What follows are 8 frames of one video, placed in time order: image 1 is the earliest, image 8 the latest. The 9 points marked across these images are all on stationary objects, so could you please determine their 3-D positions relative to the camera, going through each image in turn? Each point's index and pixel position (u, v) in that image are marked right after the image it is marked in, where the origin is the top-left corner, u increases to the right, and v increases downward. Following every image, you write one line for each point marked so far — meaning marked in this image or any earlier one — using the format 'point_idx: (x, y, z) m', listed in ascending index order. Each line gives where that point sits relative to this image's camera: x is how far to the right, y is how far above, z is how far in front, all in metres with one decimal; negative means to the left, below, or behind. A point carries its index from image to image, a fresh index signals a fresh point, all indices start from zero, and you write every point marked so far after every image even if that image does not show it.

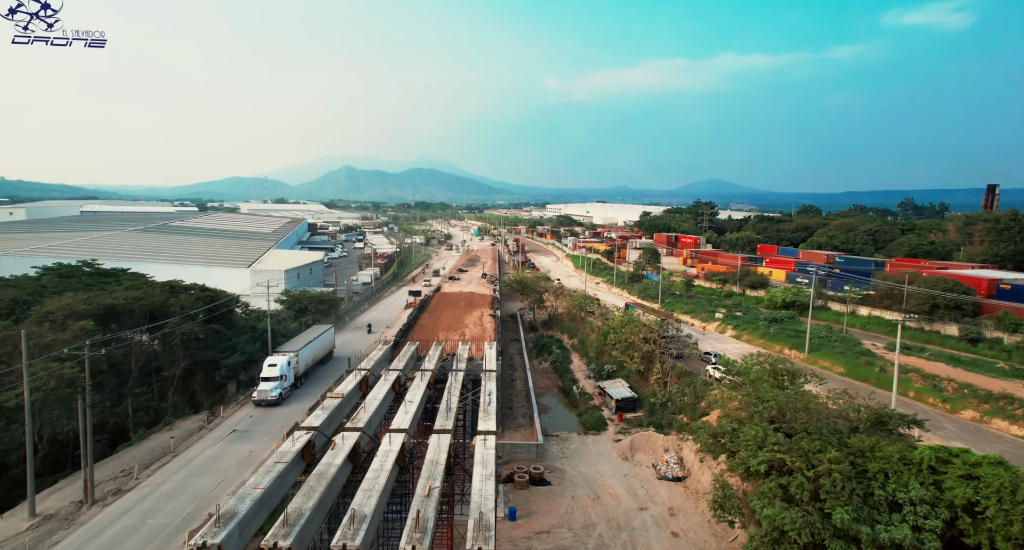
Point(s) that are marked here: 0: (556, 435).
0: (+1.8, -6.4, +20.0) m
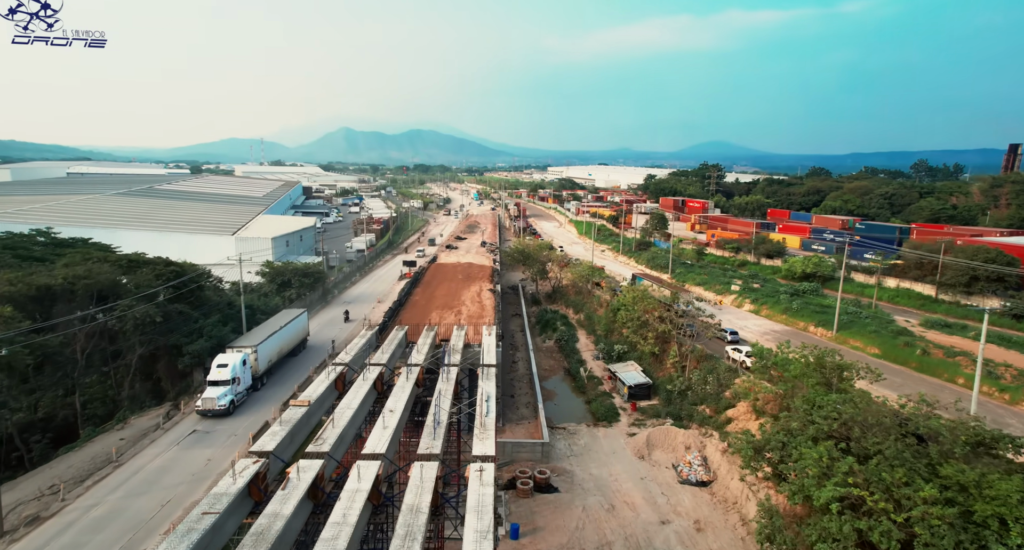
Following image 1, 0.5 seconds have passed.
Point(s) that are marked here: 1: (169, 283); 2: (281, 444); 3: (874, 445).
0: (+1.8, -5.5, +18.0) m
1: (-12.8, -0.3, +18.7) m
2: (-4.1, -3.0, +8.9) m
3: (+6.3, -3.0, +8.8) m
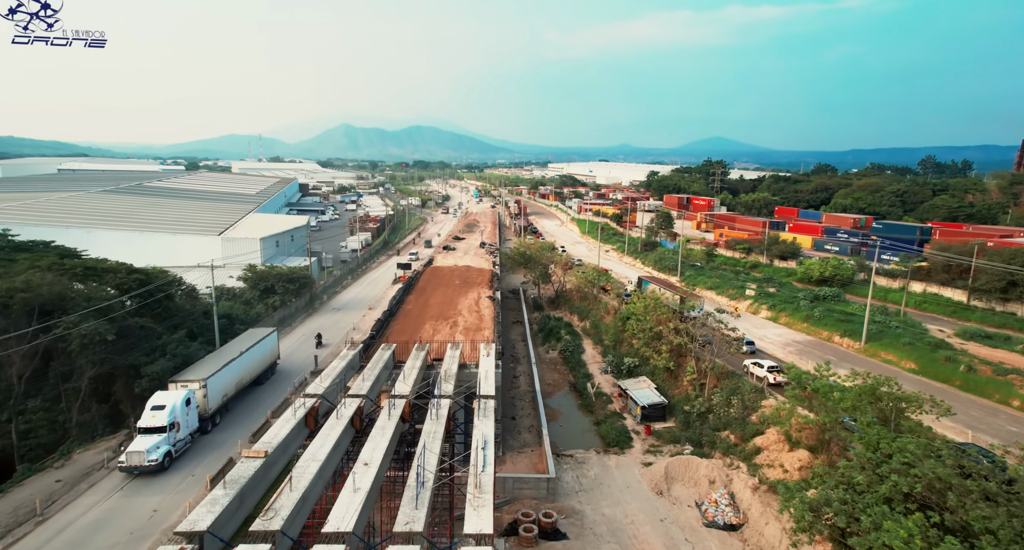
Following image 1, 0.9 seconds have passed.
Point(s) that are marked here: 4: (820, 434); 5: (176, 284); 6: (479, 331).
0: (+1.9, -5.8, +16.2) m
1: (-12.7, -0.6, +16.8) m
2: (-4.1, -3.4, +7.0) m
3: (+6.4, -3.4, +6.9) m
4: (+8.1, -4.2, +13.2) m
5: (-12.8, -0.3, +19.3) m
6: (-1.3, -2.1, +18.8) m
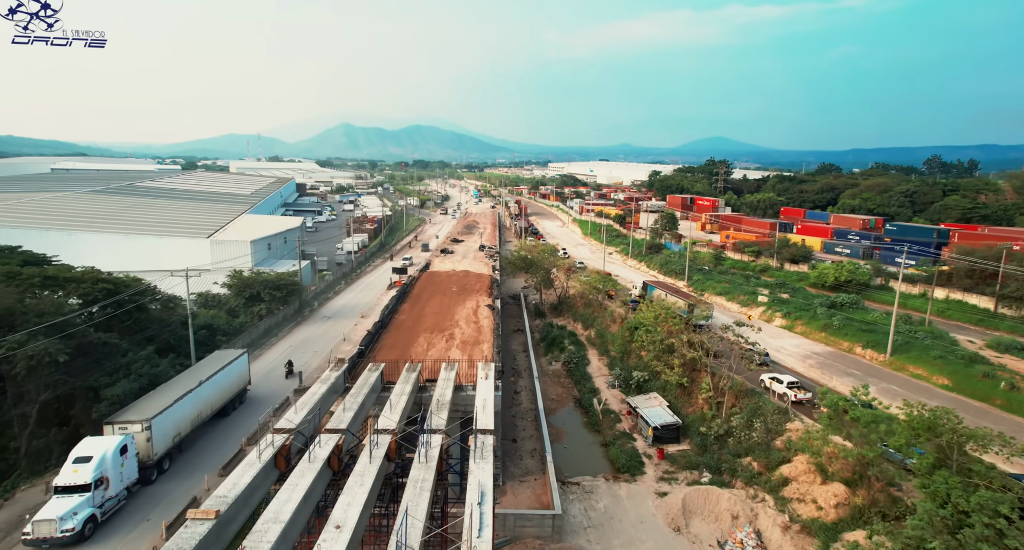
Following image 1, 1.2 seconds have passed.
0: (+1.9, -6.1, +14.7) m
1: (-12.7, -0.9, +15.4) m
2: (-4.0, -3.7, +5.6) m
3: (+6.4, -3.7, +5.5) m
4: (+8.1, -4.5, +11.8) m
5: (-12.8, -0.6, +17.8) m
6: (-1.2, -2.5, +17.4) m
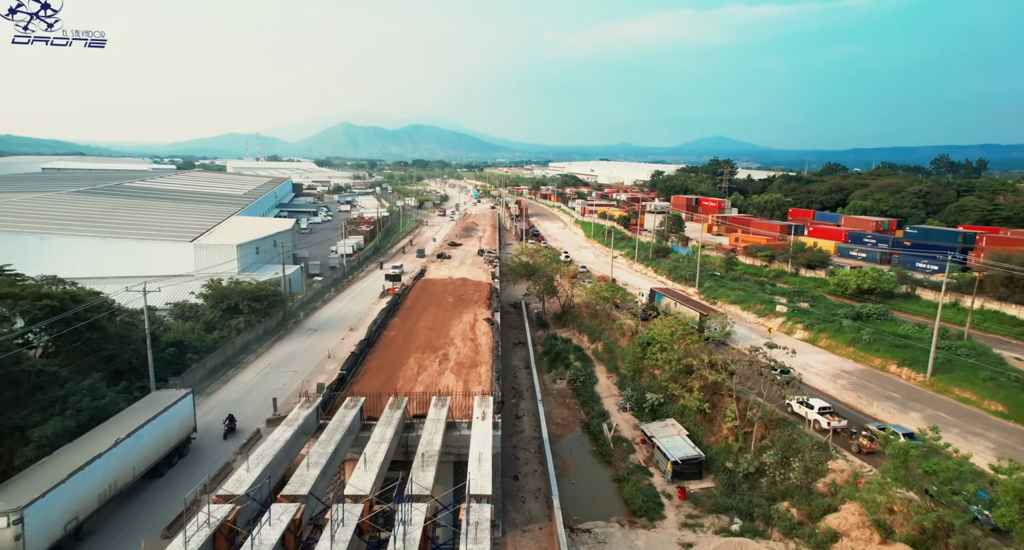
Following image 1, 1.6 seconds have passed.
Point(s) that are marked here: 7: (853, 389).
0: (+1.9, -6.6, +12.8) m
1: (-12.7, -1.4, +13.5) m
2: (-4.0, -4.1, +3.7) m
3: (+6.4, -4.1, +3.5) m
4: (+8.2, -4.9, +9.9) m
5: (-12.8, -1.1, +15.9) m
6: (-1.2, -2.9, +15.5) m
7: (+12.0, -4.1, +17.8) m
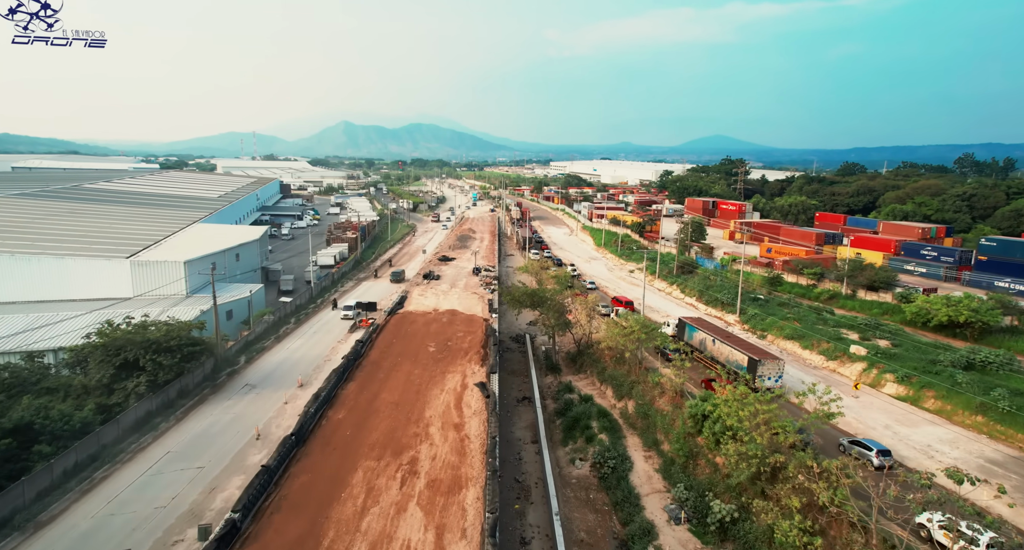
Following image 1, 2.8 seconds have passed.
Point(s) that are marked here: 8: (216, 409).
0: (+2.0, -7.9, +7.0) m
1: (-12.6, -2.7, +7.7) m
2: (-3.9, -5.5, -2.1) m
3: (+6.5, -5.5, -2.3) m
4: (+8.3, -6.3, +4.1) m
5: (-12.7, -2.4, +10.1) m
6: (-1.1, -4.2, +9.7) m
7: (+12.1, -5.4, +12.0) m
8: (-9.5, -4.2, +16.1) m
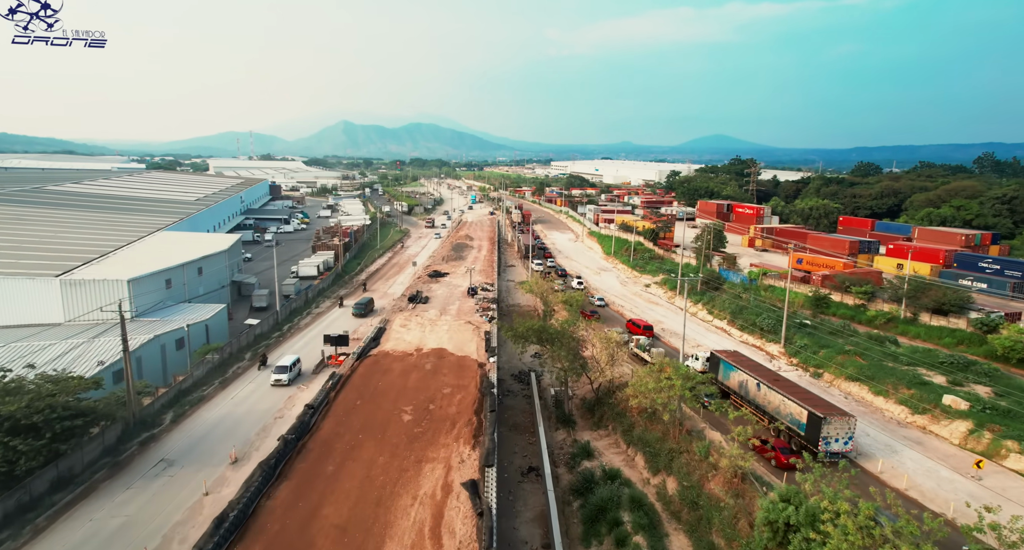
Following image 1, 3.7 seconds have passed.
0: (+2.1, -9.0, +2.6) m
1: (-12.5, -3.7, +3.3) m
2: (-3.8, -6.5, -6.5) m
3: (+6.6, -6.5, -6.7) m
4: (+8.3, -7.3, -0.3) m
5: (-12.6, -3.5, +5.7) m
6: (-1.0, -5.3, +5.3) m
7: (+12.2, -6.5, +7.6) m
8: (-9.4, -5.2, +11.7) m
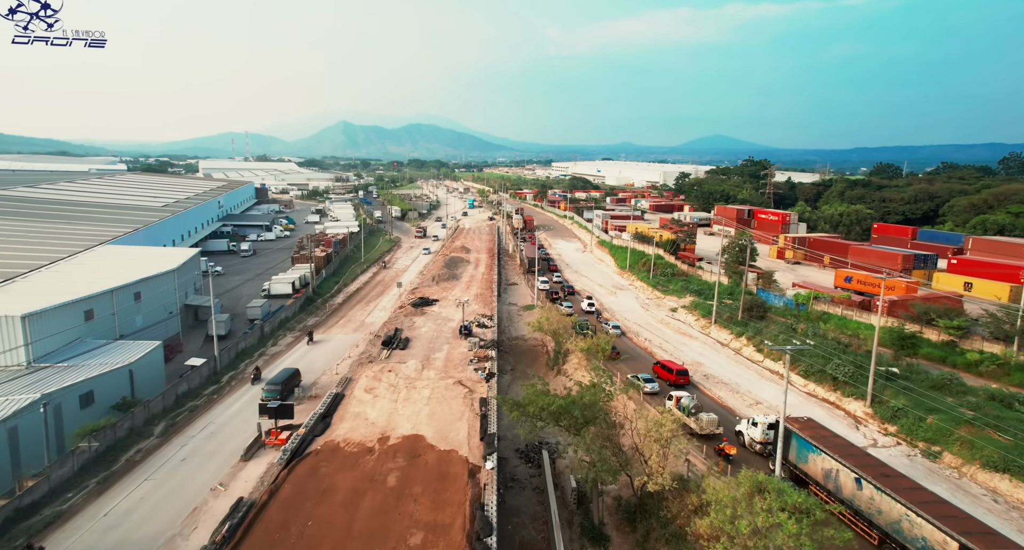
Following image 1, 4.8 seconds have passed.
0: (+2.3, -10.3, -2.8) m
1: (-12.3, -5.1, -2.1) m
2: (-3.7, -7.8, -11.9) m
3: (+6.8, -7.8, -12.0) m
4: (+8.5, -8.6, -5.7) m
5: (-12.4, -4.8, +0.3) m
6: (-0.9, -6.6, -0.1) m
7: (+12.4, -7.8, +2.2) m
8: (-9.2, -6.6, +6.3) m
